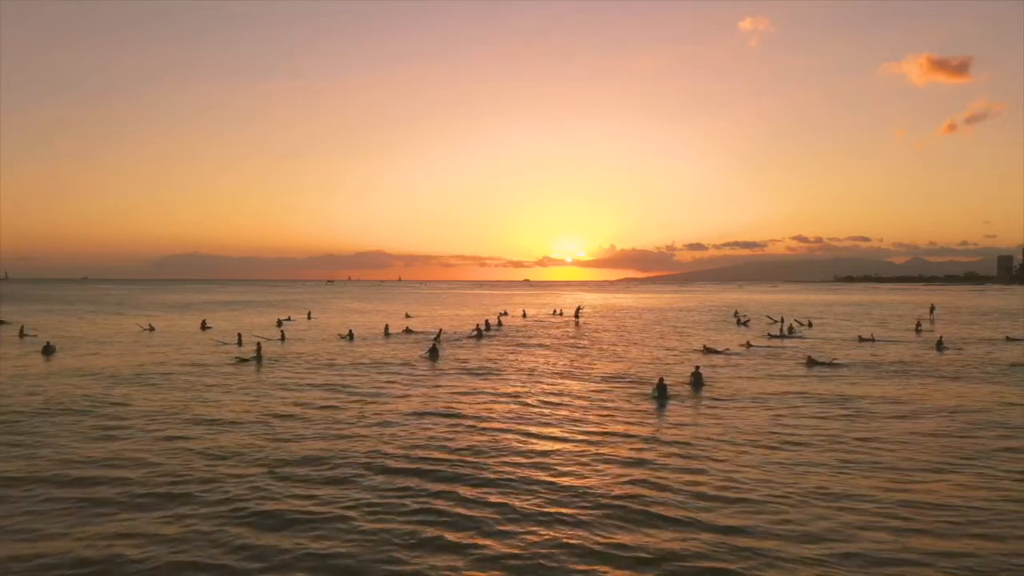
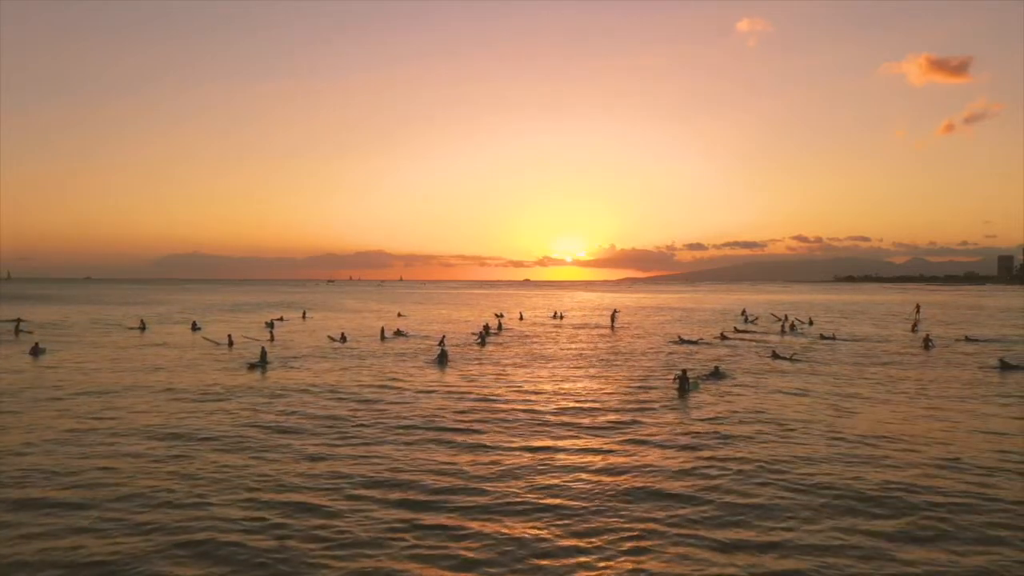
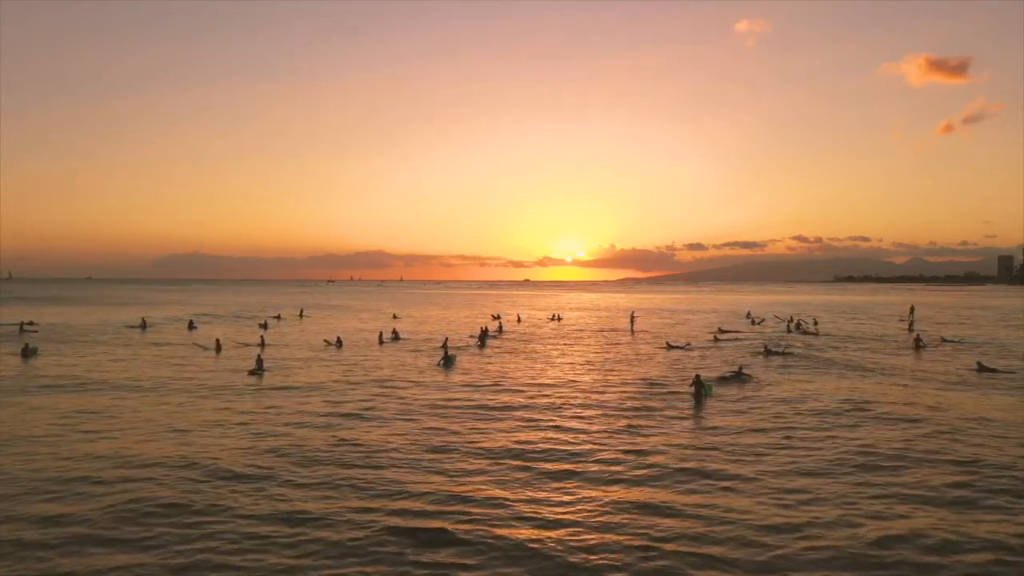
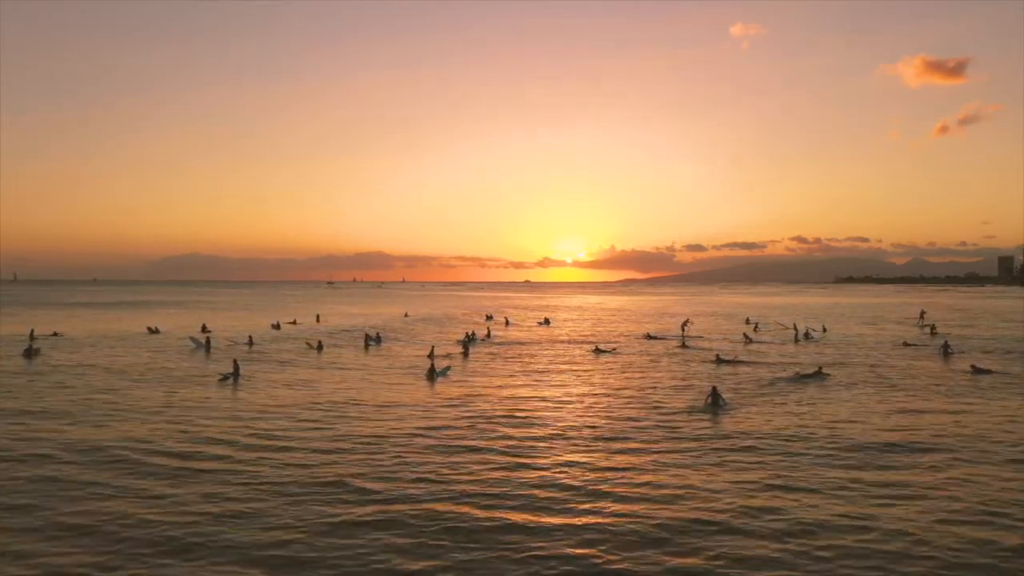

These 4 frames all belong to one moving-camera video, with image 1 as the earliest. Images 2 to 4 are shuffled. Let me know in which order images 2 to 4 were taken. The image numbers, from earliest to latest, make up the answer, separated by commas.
2, 3, 4
